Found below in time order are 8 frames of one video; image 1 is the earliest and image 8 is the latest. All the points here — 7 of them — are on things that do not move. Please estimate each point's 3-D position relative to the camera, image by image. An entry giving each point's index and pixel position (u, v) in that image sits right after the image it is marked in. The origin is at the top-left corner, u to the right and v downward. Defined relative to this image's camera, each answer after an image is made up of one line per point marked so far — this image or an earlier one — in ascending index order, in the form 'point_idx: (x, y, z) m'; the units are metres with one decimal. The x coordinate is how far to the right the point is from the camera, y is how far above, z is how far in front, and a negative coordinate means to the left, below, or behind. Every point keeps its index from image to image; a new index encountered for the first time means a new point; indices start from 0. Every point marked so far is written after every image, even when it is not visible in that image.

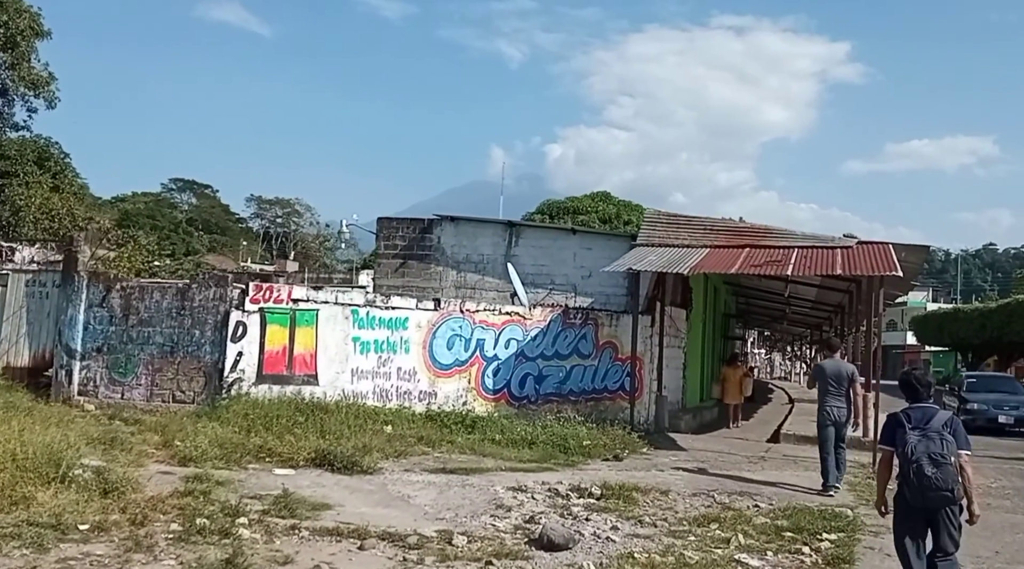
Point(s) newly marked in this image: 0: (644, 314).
0: (+2.1, -0.5, +16.0) m
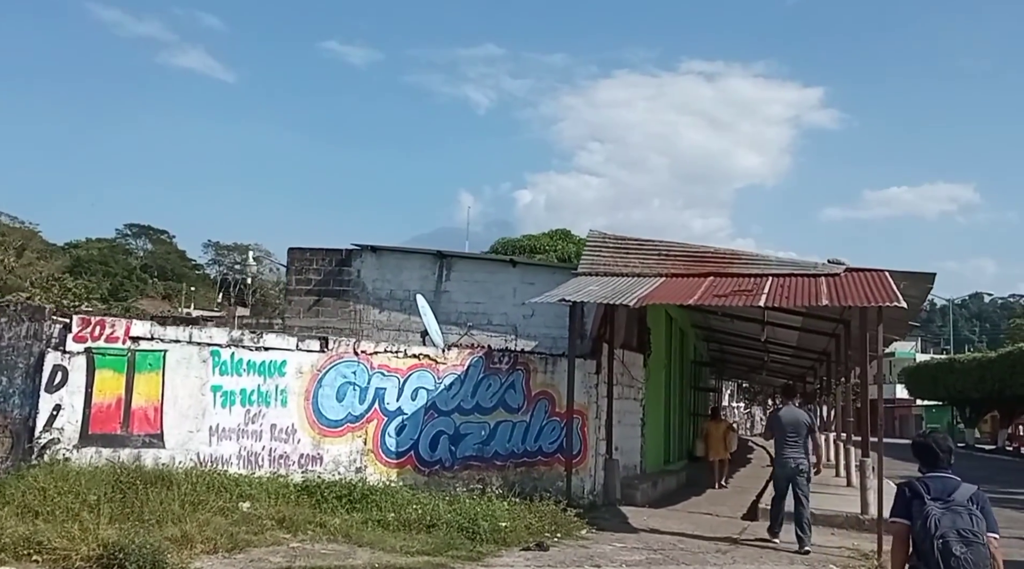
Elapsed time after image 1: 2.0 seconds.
0: (+1.0, -1.0, +13.2) m
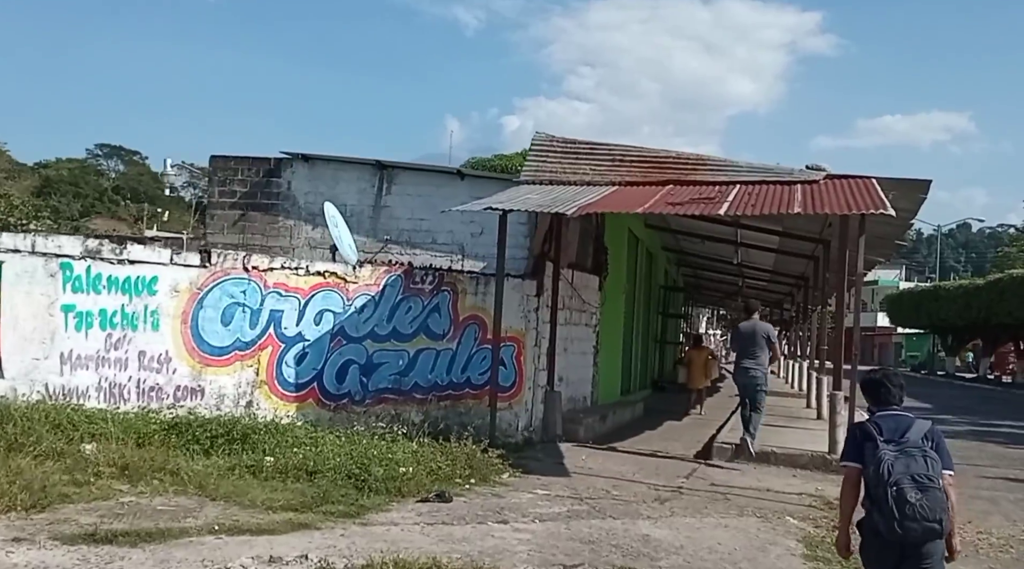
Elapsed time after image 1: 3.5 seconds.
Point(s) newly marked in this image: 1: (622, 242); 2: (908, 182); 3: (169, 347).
0: (+0.2, +0.1, +11.6) m
1: (+1.8, +0.7, +16.5) m
2: (+4.1, +1.1, +10.2) m
3: (-3.3, -0.6, +9.3) m
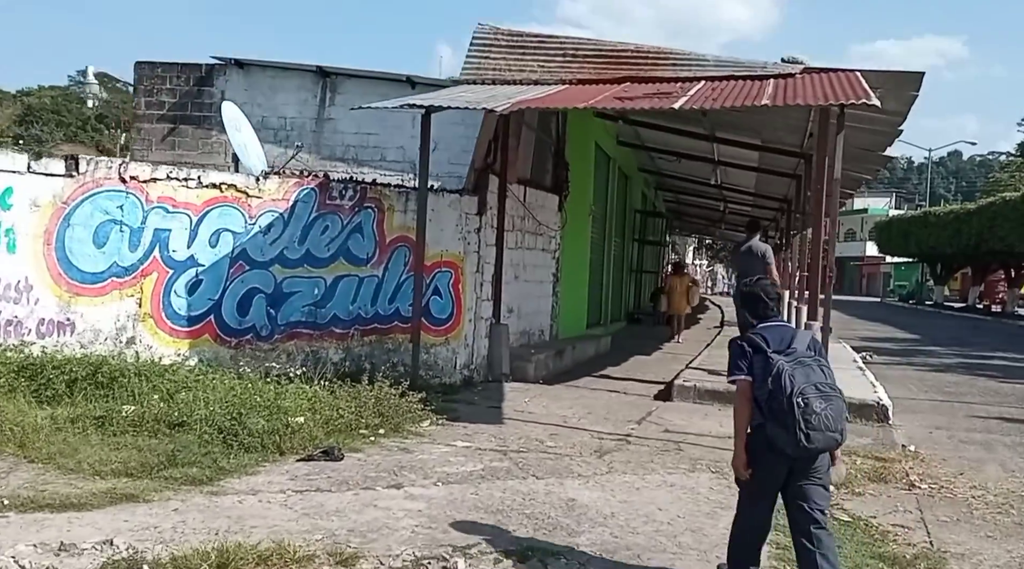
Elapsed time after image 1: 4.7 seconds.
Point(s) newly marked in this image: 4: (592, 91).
0: (-0.5, +0.9, +10.1) m
1: (+1.1, +1.9, +15.0) m
2: (+3.5, +1.8, +8.7) m
3: (-3.9, +0.1, +7.9) m
4: (+0.7, +1.7, +8.7) m
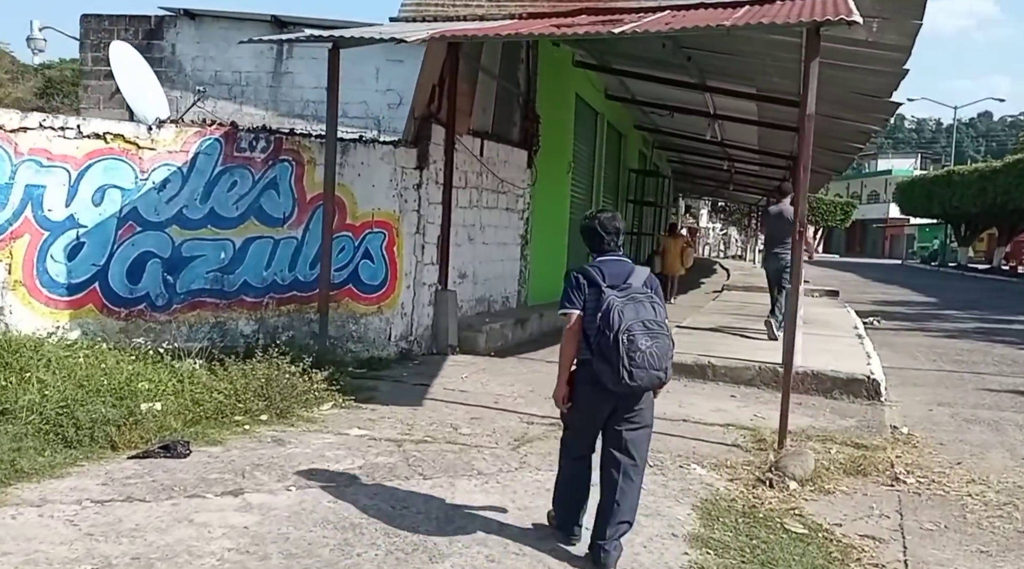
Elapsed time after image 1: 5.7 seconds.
0: (-1.0, +1.3, +8.9) m
1: (+0.7, +2.4, +13.7) m
2: (+2.9, +2.2, +7.3) m
3: (-4.5, +0.3, +6.8) m
4: (+0.2, +2.0, +7.4) m
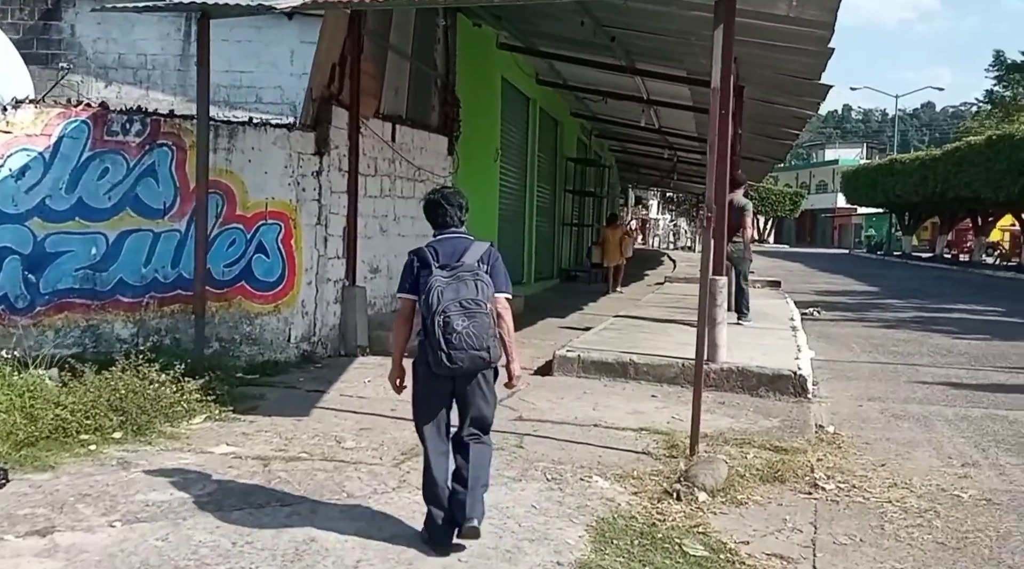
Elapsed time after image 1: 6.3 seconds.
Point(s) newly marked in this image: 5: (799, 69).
0: (-1.8, +1.3, +8.2) m
1: (-0.3, +2.5, +13.1) m
2: (+2.1, +2.2, +6.9) m
3: (-5.1, +0.3, +6.0) m
4: (-0.6, +2.0, +6.9) m
5: (+3.4, +2.5, +11.7) m
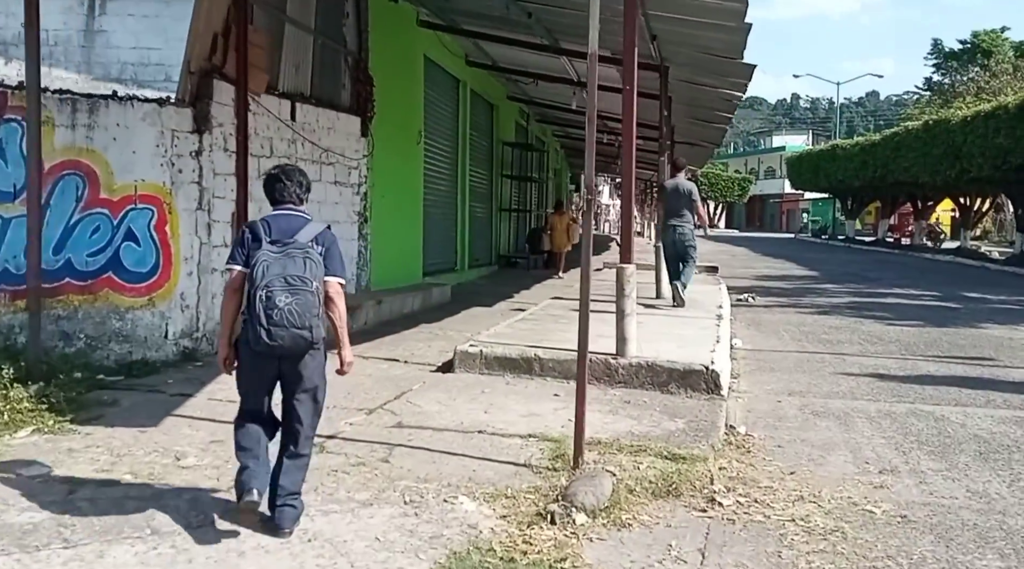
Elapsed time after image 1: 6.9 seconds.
0: (-2.6, +1.4, +7.5) m
1: (-1.4, +2.7, +12.4) m
2: (+1.4, +2.3, +6.3) m
3: (-5.9, +0.3, +5.1) m
4: (-1.3, +2.1, +6.2) m
5: (+2.4, +2.7, +11.1) m
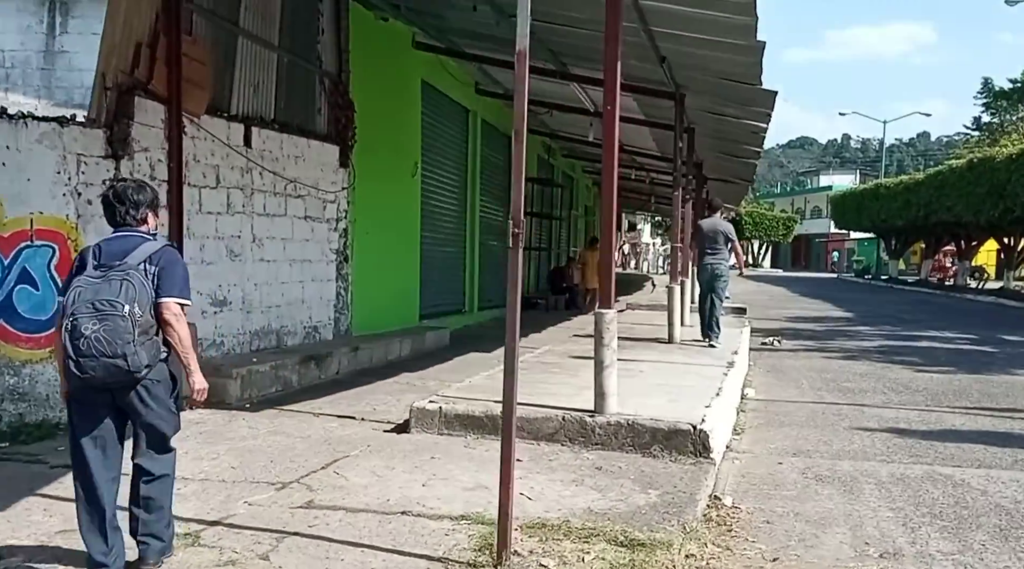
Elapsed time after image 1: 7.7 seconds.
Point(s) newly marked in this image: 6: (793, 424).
0: (-2.9, +1.0, +6.7) m
1: (-1.5, +2.1, +11.6) m
2: (+1.0, +2.0, +5.4) m
3: (-6.2, +0.1, +4.4) m
4: (-1.7, +1.8, +5.3) m
5: (+2.2, +2.2, +10.2) m
6: (+2.5, -1.2, +8.7) m
